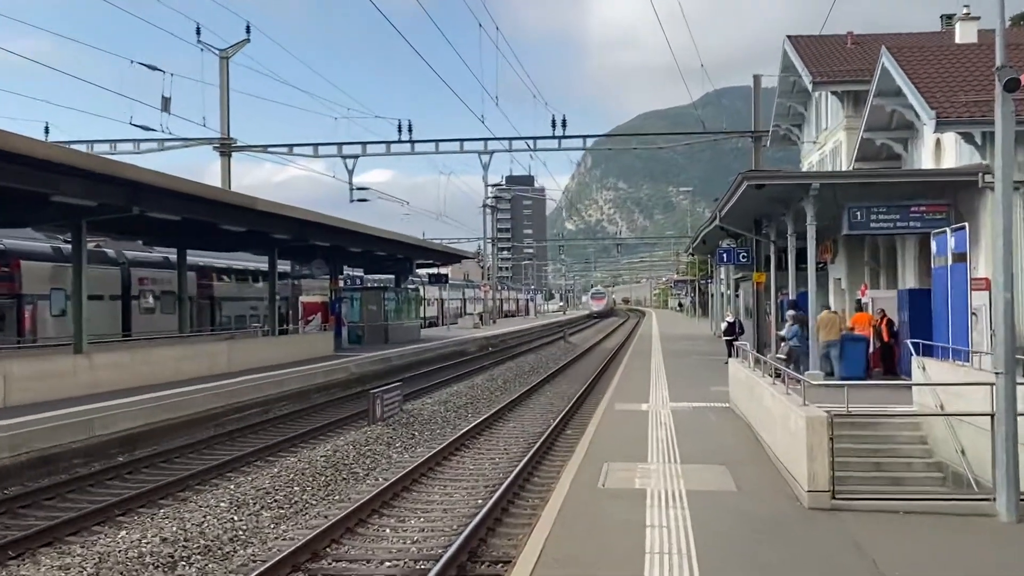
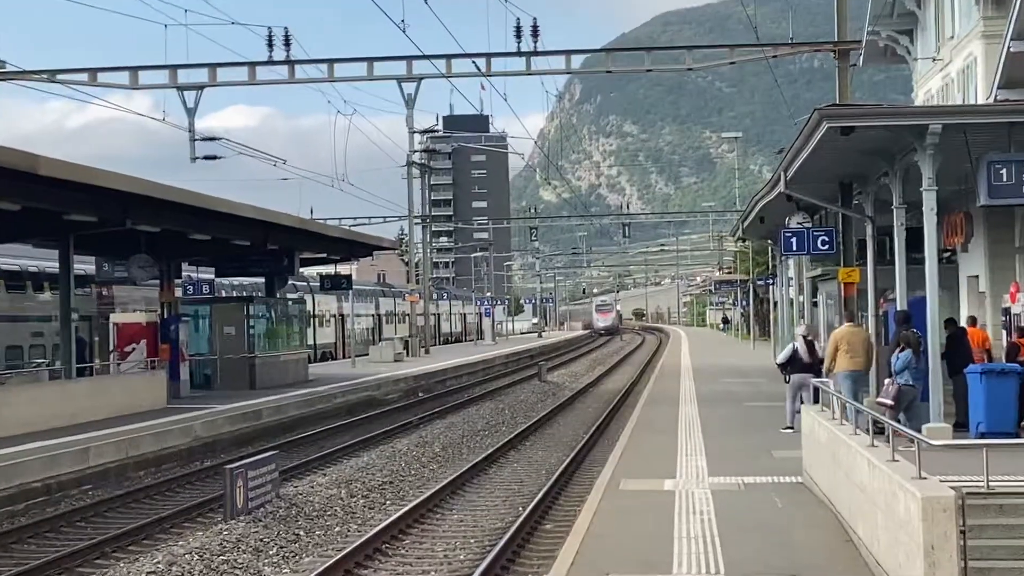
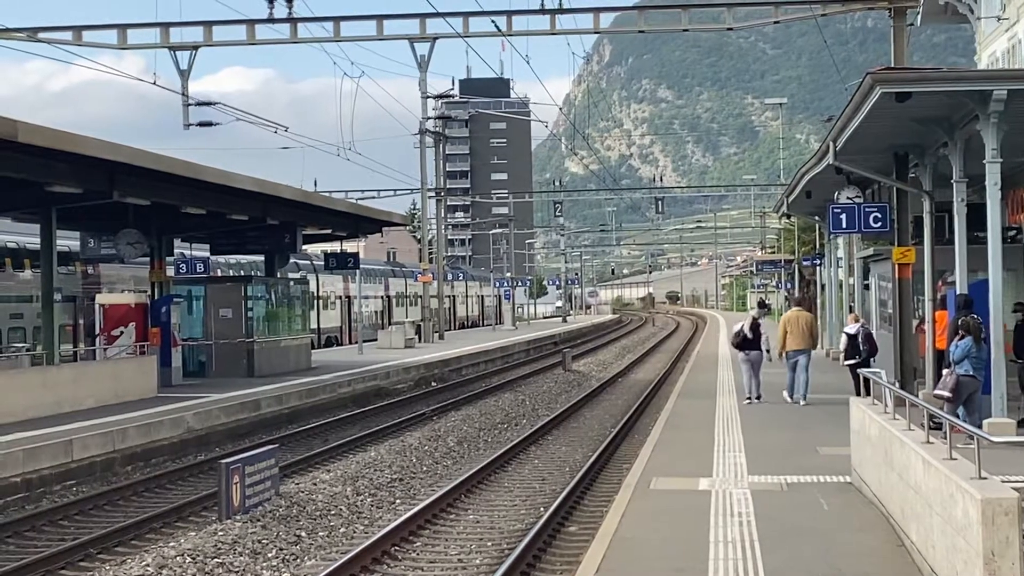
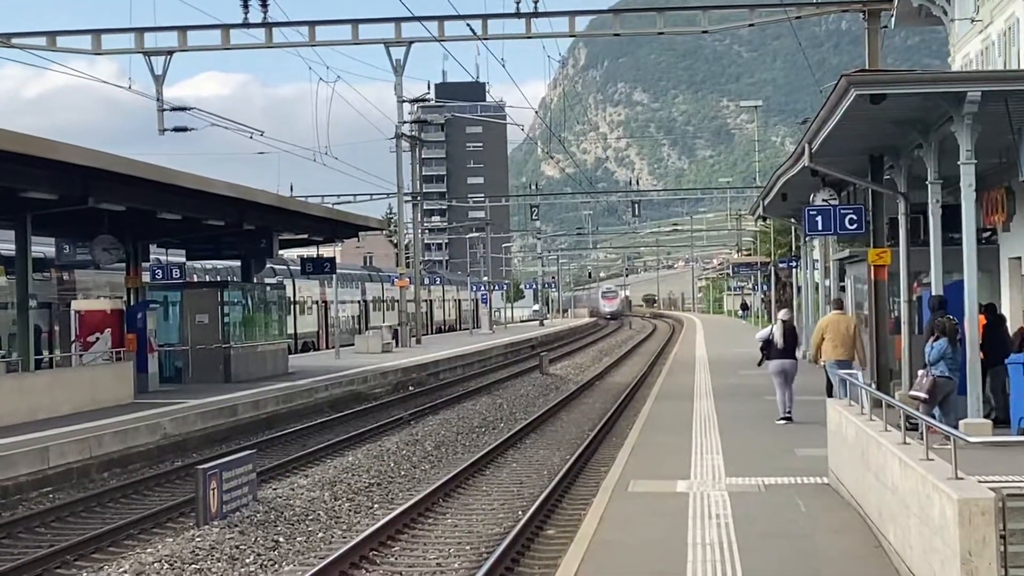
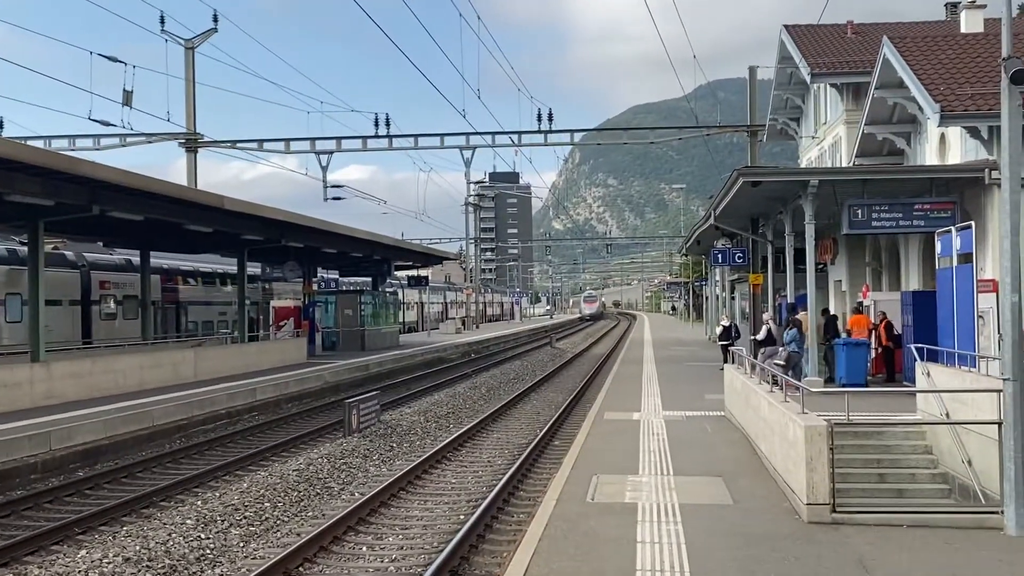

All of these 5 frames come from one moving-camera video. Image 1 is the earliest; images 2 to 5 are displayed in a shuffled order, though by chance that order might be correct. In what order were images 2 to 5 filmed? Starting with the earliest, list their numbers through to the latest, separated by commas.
5, 2, 4, 3
